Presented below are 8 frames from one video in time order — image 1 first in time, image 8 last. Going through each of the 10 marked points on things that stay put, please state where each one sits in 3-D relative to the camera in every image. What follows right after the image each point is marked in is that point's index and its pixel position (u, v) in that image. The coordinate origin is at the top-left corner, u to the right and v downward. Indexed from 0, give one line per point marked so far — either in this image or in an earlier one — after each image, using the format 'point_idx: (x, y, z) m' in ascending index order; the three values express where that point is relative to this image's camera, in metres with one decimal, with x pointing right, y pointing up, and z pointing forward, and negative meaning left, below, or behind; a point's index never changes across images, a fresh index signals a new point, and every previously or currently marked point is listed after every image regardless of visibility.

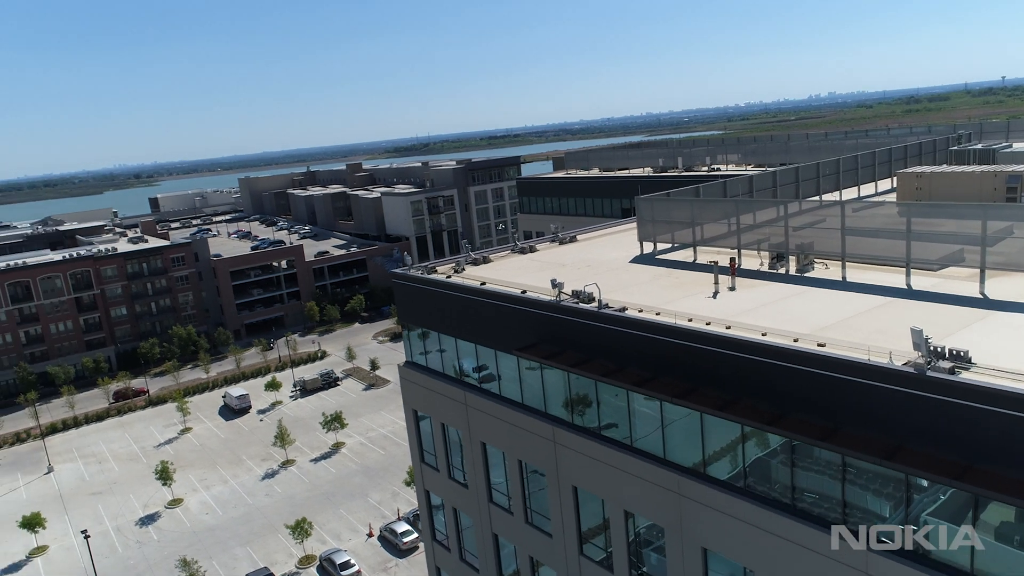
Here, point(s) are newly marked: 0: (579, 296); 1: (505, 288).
0: (+1.5, -0.2, +15.5) m
1: (-0.2, 0.0, +17.6) m
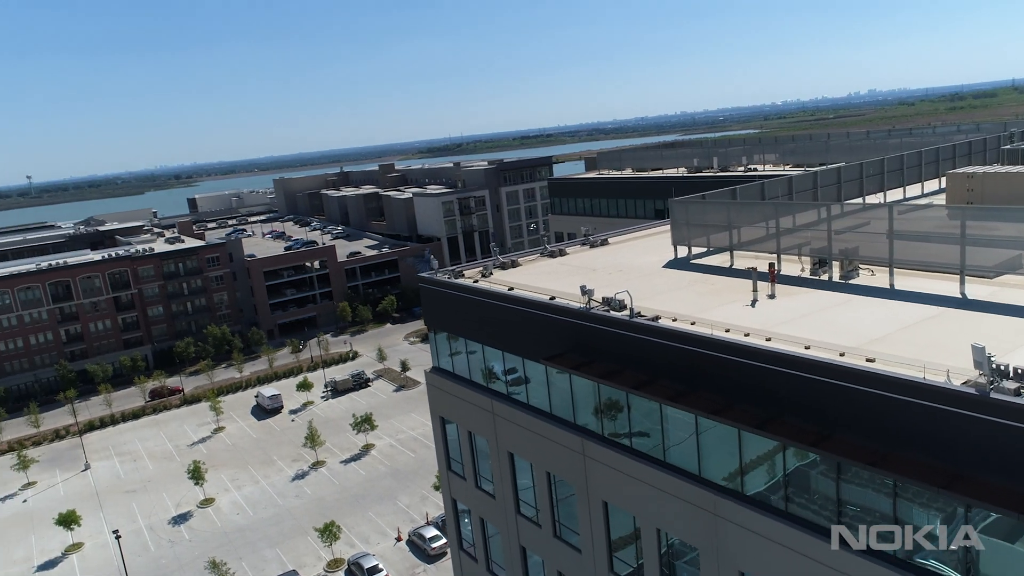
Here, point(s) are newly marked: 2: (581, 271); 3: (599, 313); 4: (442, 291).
0: (+2.1, -0.3, +14.9) m
1: (+0.5, -0.2, +17.1) m
2: (+2.0, +0.5, +19.5) m
3: (+1.8, -0.5, +14.5) m
4: (-2.0, -0.1, +19.7) m
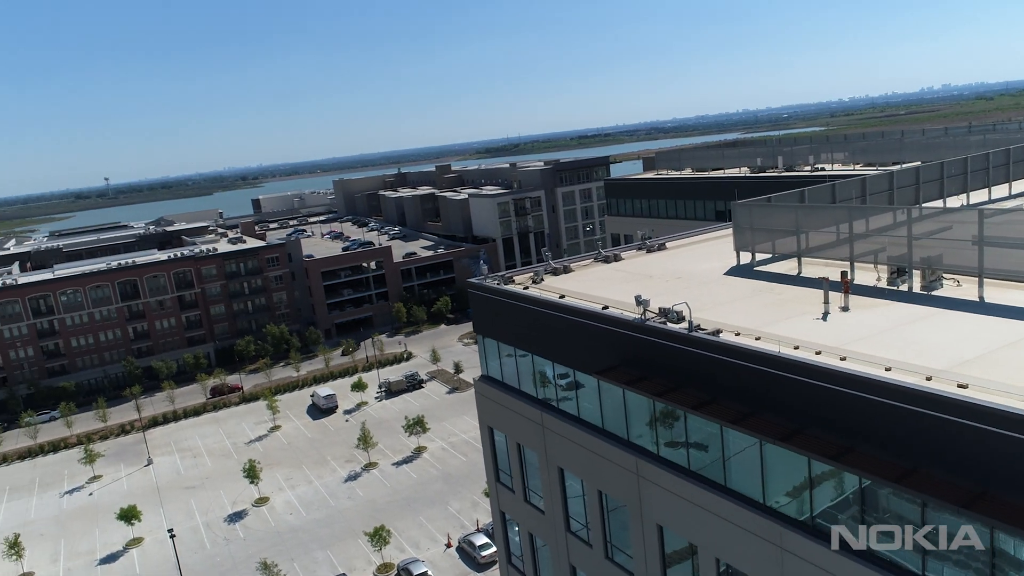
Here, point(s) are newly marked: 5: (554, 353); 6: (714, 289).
0: (+3.1, -0.5, +14.0) m
1: (+1.7, -0.4, +16.2) m
2: (+3.4, +0.3, +18.6) m
3: (+2.8, -0.7, +13.6) m
4: (-0.5, -0.3, +19.1) m
5: (+1.0, -1.6, +16.9) m
6: (+4.8, 0.0, +16.5) m
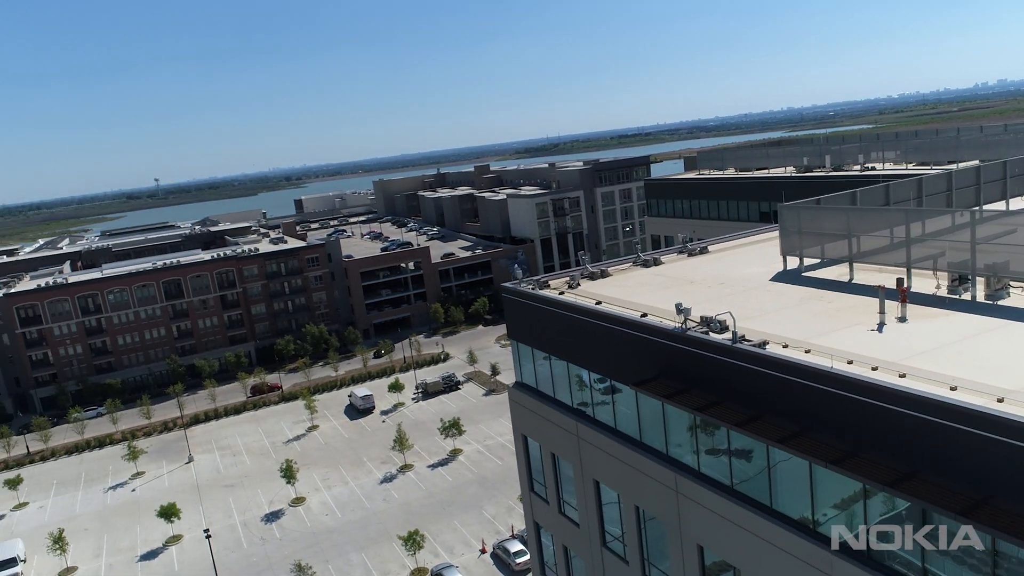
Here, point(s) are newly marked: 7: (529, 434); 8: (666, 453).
0: (+3.8, -0.7, +13.3) m
1: (+2.5, -0.5, +15.6) m
2: (+4.3, +0.1, +17.8) m
3: (+3.4, -0.9, +12.9) m
4: (+0.4, -0.4, +18.5) m
5: (+1.8, -1.7, +16.3) m
6: (+5.6, -0.2, +15.7) m
7: (+0.5, -4.2, +19.6) m
8: (+3.2, -3.5, +14.4) m
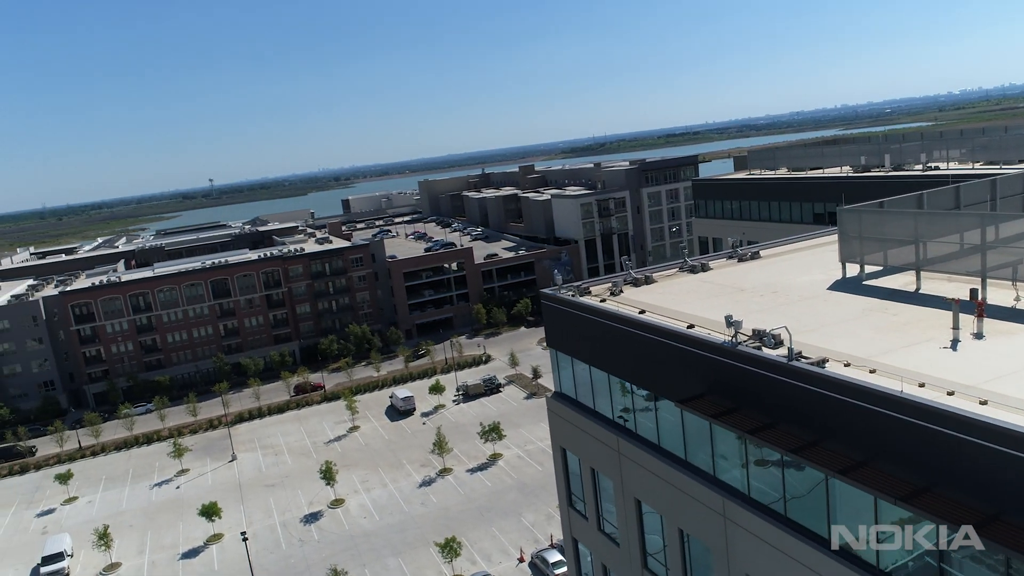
0: (+4.4, -0.9, +12.2) m
1: (+3.3, -0.7, +14.6) m
2: (+5.2, -0.1, +16.7) m
3: (+4.0, -1.1, +11.9) m
4: (+1.4, -0.6, +17.7) m
5: (+2.7, -1.9, +15.4) m
6: (+6.4, -0.4, +14.5) m
7: (+1.5, -4.3, +18.8) m
8: (+3.9, -3.6, +13.4) m
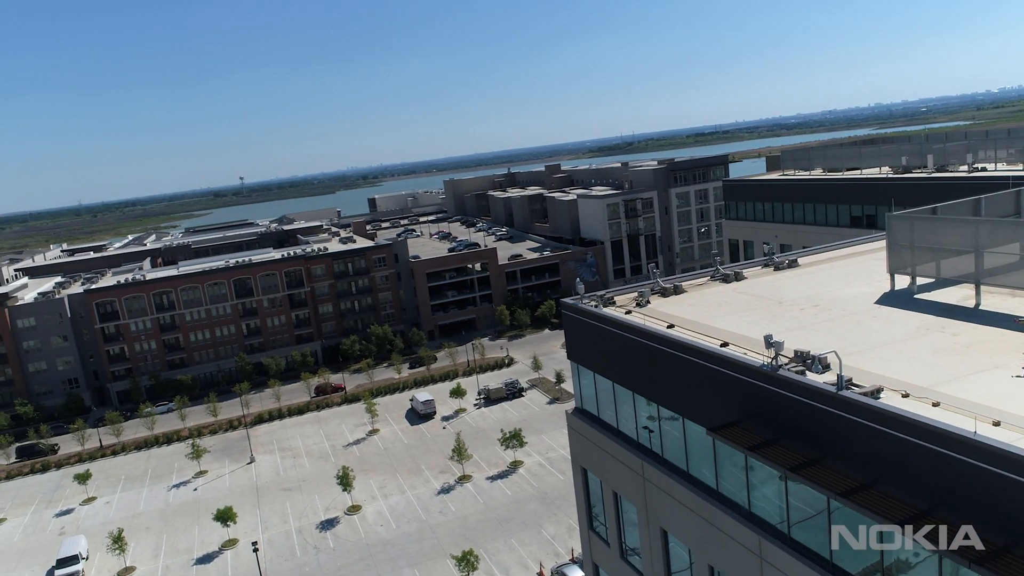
0: (+4.6, -1.2, +10.9) m
1: (+3.6, -1.0, +13.4) m
2: (+5.6, -0.3, +15.4) m
3: (+4.3, -1.4, +10.6) m
4: (+1.8, -0.8, +16.5) m
5: (+3.0, -2.2, +14.1) m
6: (+6.7, -0.7, +13.1) m
7: (+1.9, -4.6, +17.6) m
8: (+4.1, -3.9, +12.1) m
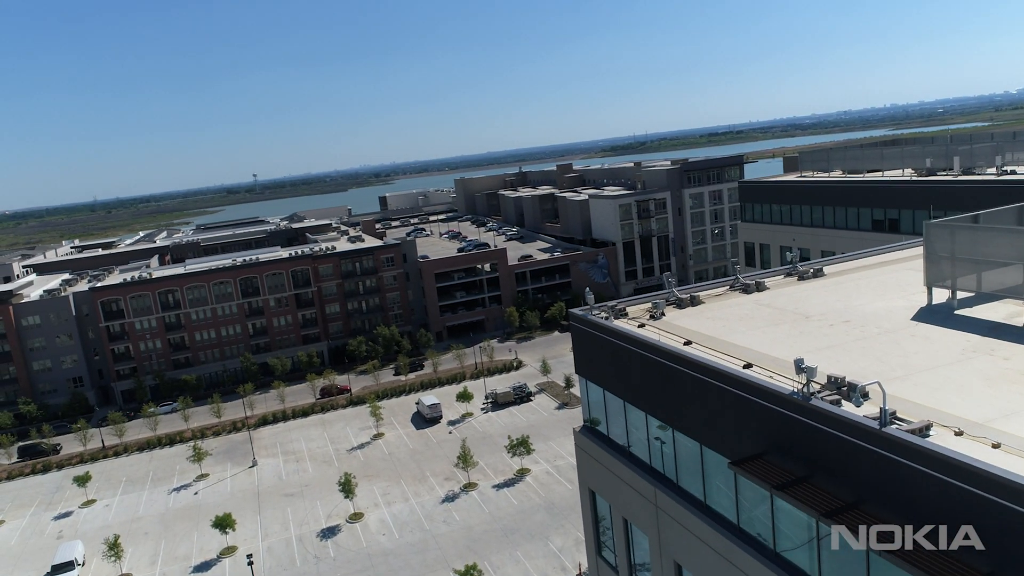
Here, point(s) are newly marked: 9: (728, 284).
0: (+4.6, -1.4, +9.8) m
1: (+3.6, -1.2, +12.2) m
2: (+5.7, -0.6, +14.2) m
3: (+4.2, -1.6, +9.4) m
4: (+1.9, -1.1, +15.4) m
5: (+3.0, -2.4, +13.0) m
6: (+6.8, -1.0, +11.9) m
7: (+2.0, -4.8, +16.5) m
8: (+4.1, -4.2, +11.0) m
9: (+5.4, +0.1, +17.3) m
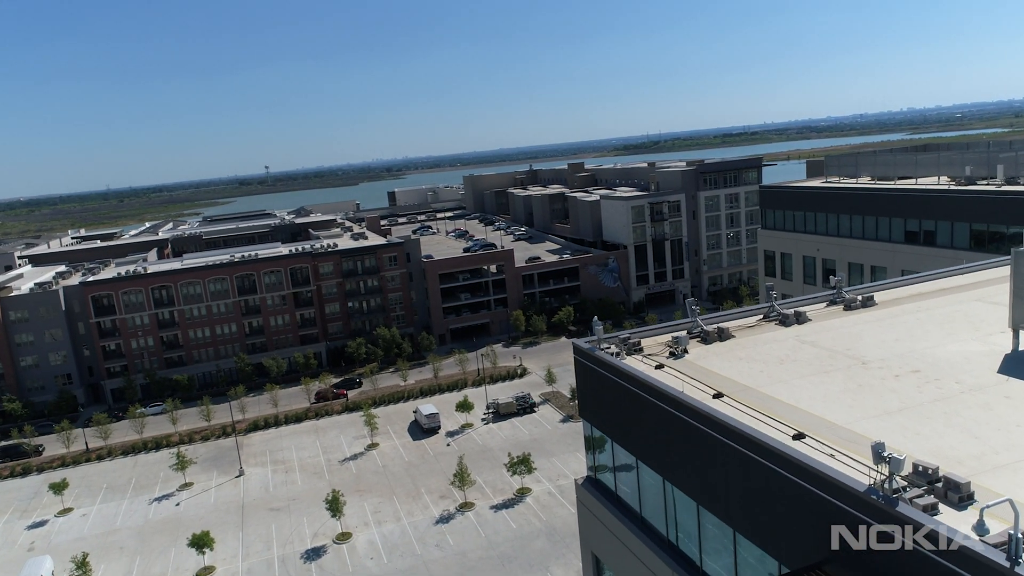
0: (+4.4, -2.1, +7.2) m
1: (+3.5, -1.8, +9.7) m
2: (+5.5, -1.2, +11.6) m
3: (+4.0, -2.2, +6.9) m
4: (+1.8, -1.6, +12.9) m
5: (+2.8, -3.0, +10.5) m
6: (+6.6, -1.6, +9.4) m
7: (+1.8, -5.4, +14.0) m
8: (+3.9, -4.8, +8.5) m
9: (+5.3, -0.5, +14.7) m
